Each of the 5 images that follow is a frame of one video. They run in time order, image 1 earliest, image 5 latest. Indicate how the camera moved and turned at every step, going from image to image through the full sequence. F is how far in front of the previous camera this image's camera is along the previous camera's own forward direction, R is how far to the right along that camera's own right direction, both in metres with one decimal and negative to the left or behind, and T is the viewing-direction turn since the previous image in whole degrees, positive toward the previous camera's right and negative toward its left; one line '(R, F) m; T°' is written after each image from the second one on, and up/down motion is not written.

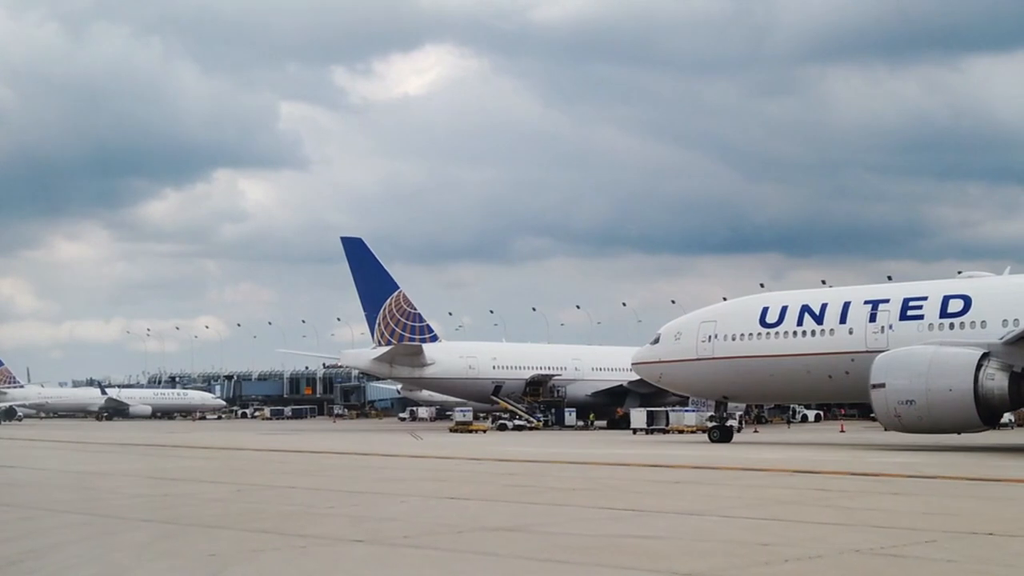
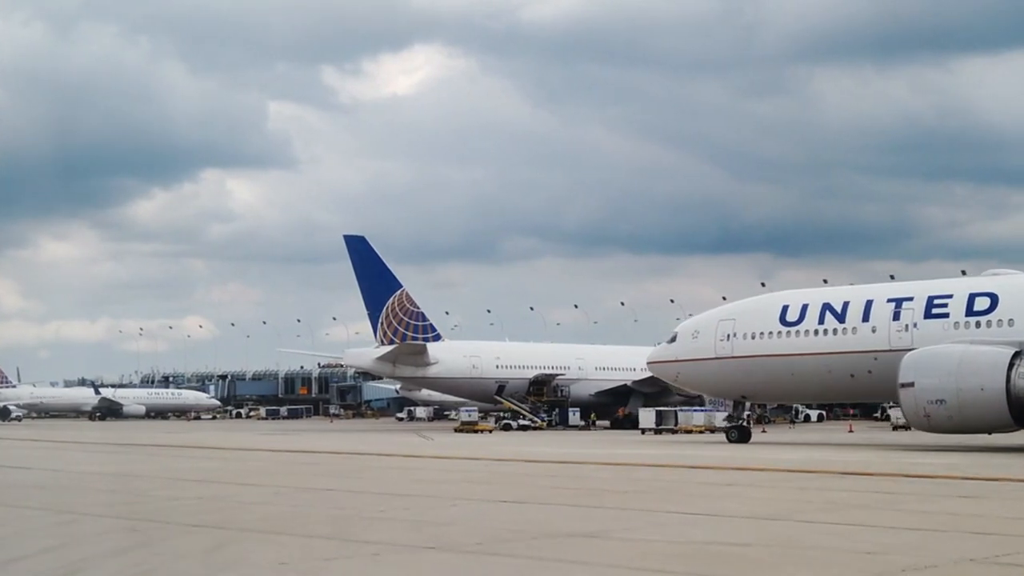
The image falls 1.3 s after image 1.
(-0.6, +0.4) m; 0°
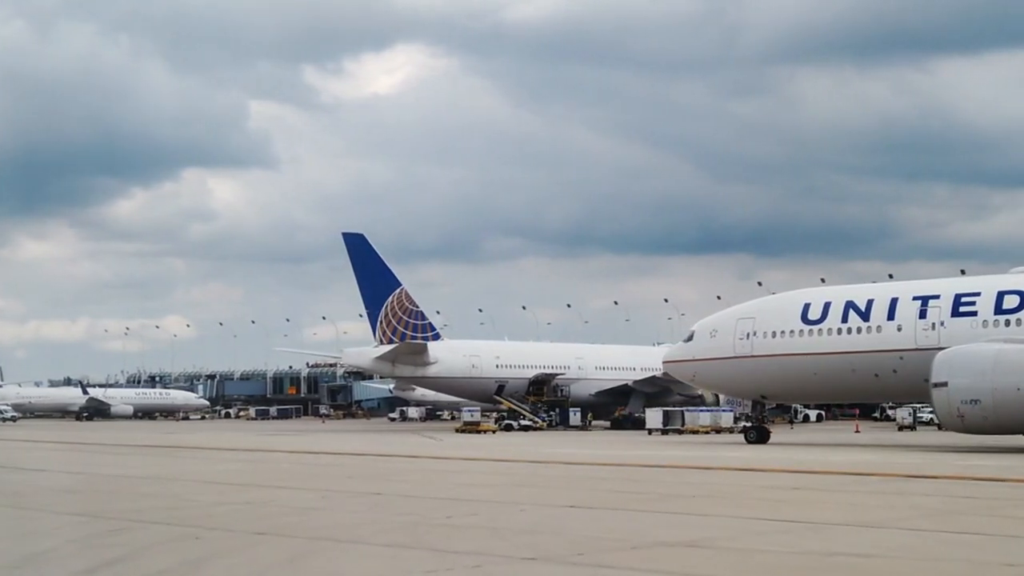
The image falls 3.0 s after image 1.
(-0.8, +0.6) m; +1°
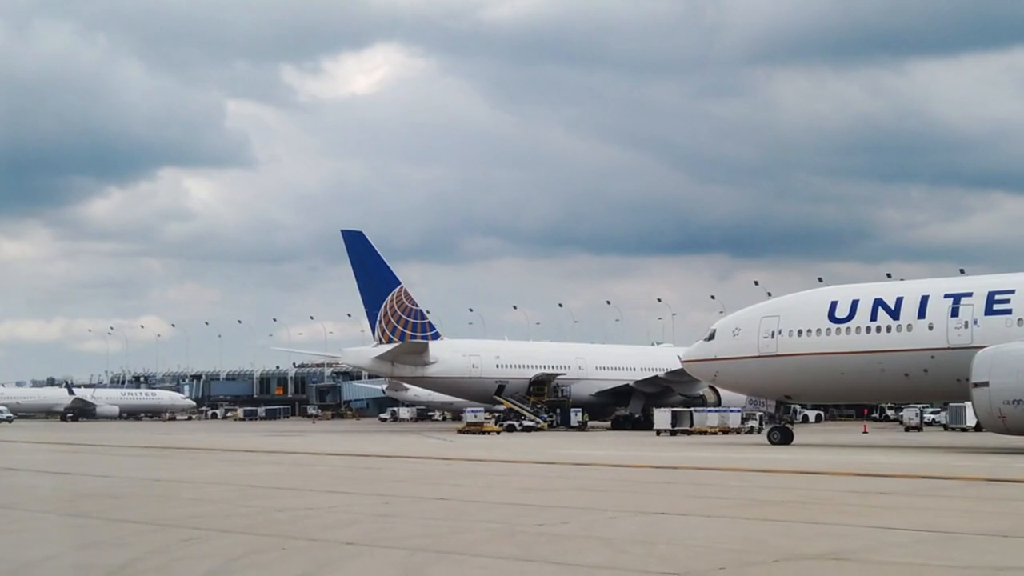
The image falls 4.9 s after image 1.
(-0.9, +0.6) m; +1°
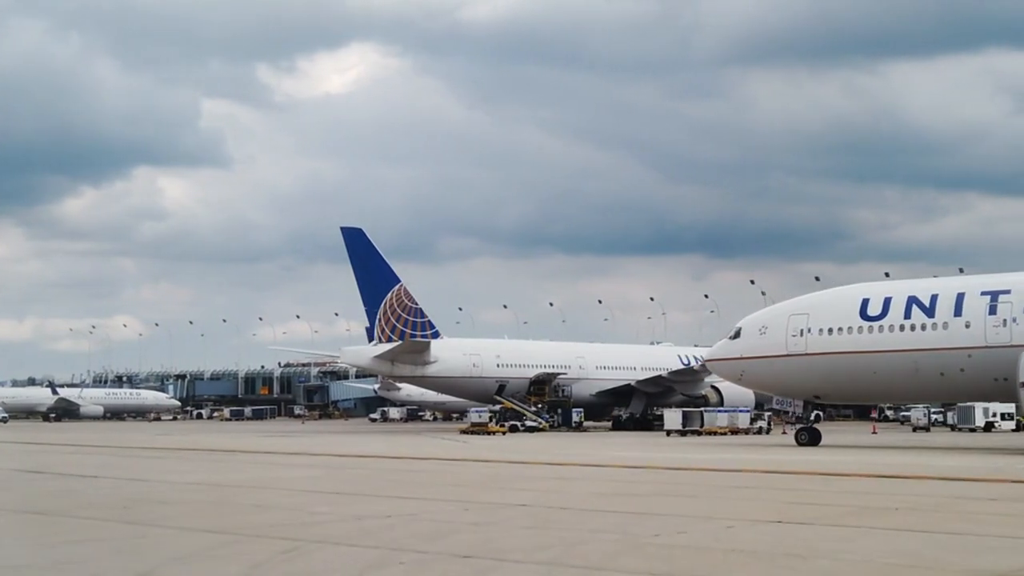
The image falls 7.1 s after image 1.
(-1.0, +0.8) m; +1°
